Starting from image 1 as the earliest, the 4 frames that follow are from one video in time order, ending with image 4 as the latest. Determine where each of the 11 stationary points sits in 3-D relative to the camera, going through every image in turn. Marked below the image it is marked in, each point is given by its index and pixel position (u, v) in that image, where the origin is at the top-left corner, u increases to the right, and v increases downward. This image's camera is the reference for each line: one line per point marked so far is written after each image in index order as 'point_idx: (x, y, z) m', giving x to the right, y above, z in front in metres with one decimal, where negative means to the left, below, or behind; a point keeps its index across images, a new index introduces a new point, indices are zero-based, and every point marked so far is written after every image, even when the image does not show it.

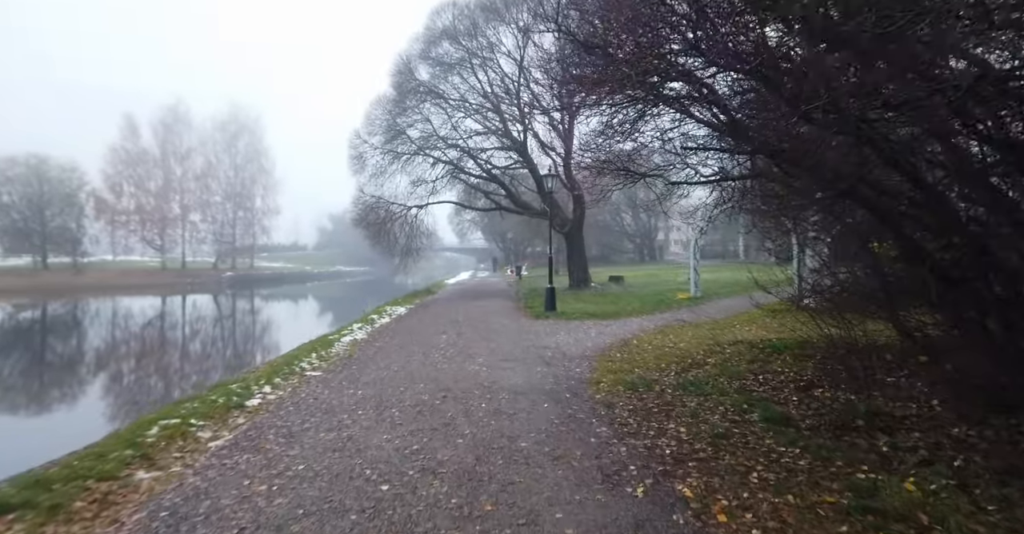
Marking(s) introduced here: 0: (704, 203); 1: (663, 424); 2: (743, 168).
0: (+4.0, +1.3, +10.9) m
1: (+1.7, -1.8, +5.9) m
2: (+3.2, +1.4, +7.3) m
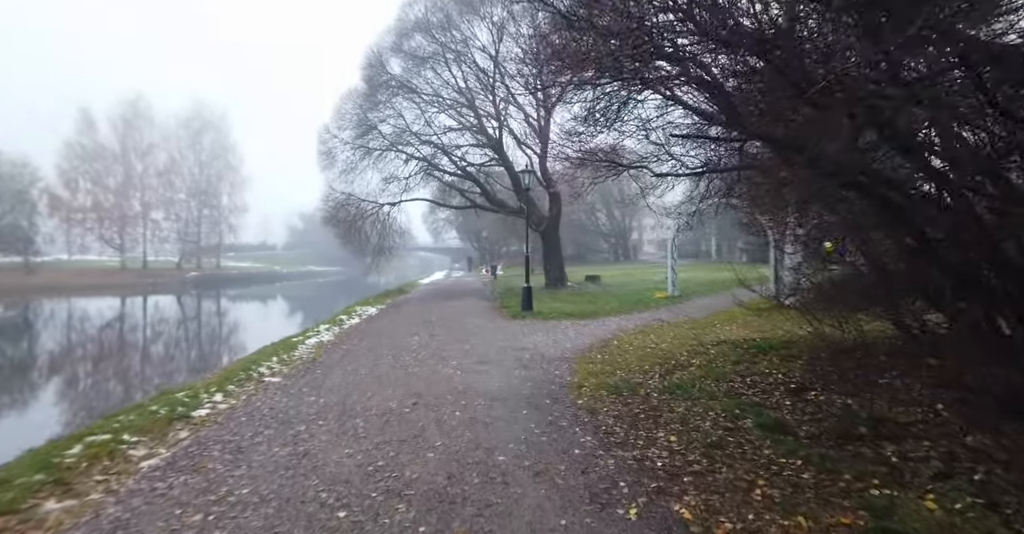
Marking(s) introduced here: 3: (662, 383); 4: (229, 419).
0: (+3.5, +1.4, +10.6) m
1: (+1.4, -1.7, +5.4) m
2: (+2.9, +1.5, +6.9) m
3: (+2.1, -1.7, +7.5) m
4: (-3.3, -1.8, +6.2) m
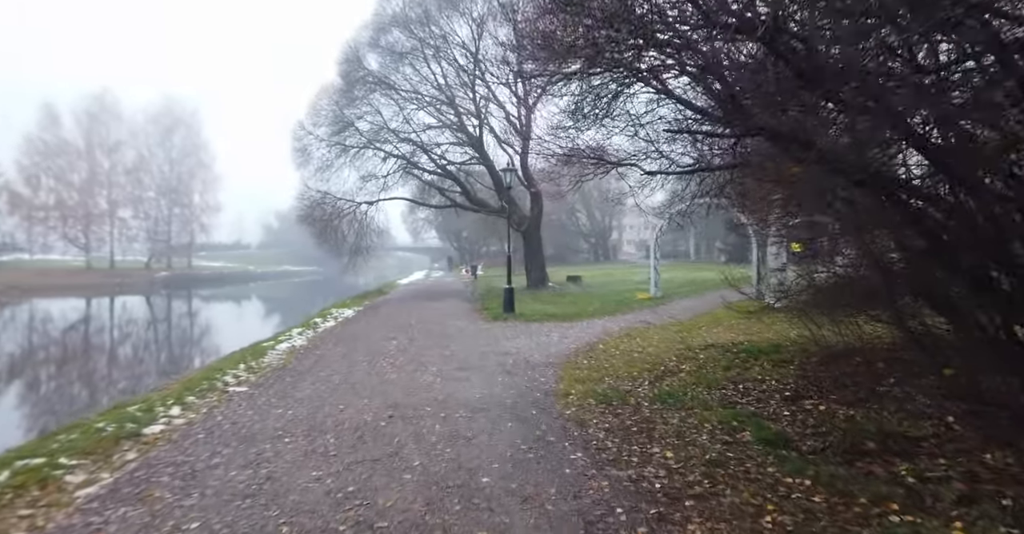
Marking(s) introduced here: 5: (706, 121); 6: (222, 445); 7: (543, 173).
0: (+3.1, +1.3, +10.3) m
1: (+1.3, -1.7, +5.1) m
2: (+2.7, +1.4, +6.6) m
3: (+1.9, -1.7, +7.2) m
4: (-3.5, -1.8, +5.7) m
5: (+2.3, +1.7, +6.1) m
6: (-3.0, -1.8, +5.4) m
7: (+0.7, +2.1, +12.1) m
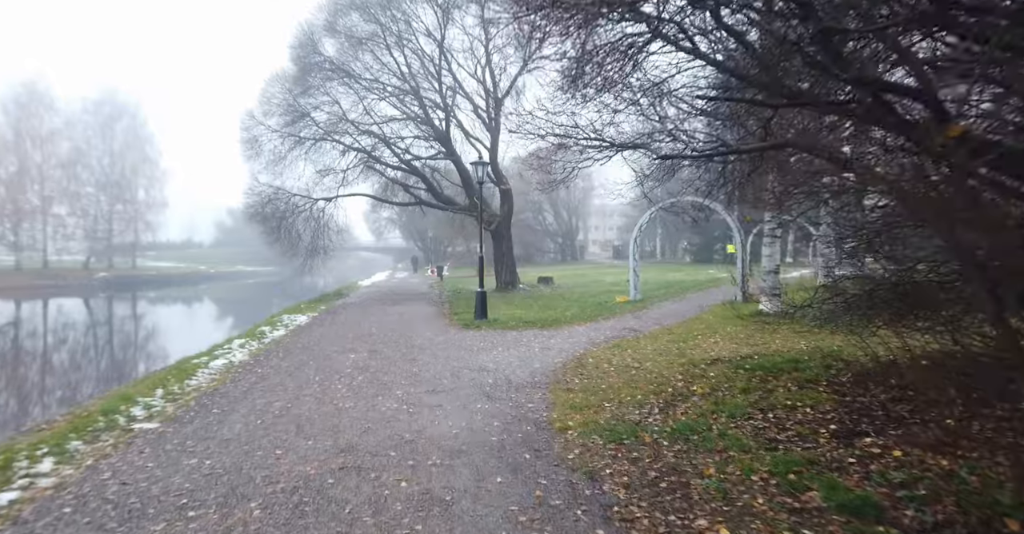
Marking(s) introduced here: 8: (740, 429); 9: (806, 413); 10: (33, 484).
0: (+2.7, +1.3, +9.1) m
1: (+1.3, -1.8, +3.8) m
2: (+2.5, +1.4, +5.4) m
3: (+1.7, -1.7, +5.9) m
4: (-3.5, -1.9, +4.0) m
5: (+2.2, +1.6, +4.9) m
6: (-3.0, -1.9, +3.8) m
7: (+0.2, +2.1, +10.8) m
8: (+2.4, -1.7, +5.6) m
9: (+3.3, -1.6, +5.9) m
10: (-4.1, -1.8, +4.6) m
